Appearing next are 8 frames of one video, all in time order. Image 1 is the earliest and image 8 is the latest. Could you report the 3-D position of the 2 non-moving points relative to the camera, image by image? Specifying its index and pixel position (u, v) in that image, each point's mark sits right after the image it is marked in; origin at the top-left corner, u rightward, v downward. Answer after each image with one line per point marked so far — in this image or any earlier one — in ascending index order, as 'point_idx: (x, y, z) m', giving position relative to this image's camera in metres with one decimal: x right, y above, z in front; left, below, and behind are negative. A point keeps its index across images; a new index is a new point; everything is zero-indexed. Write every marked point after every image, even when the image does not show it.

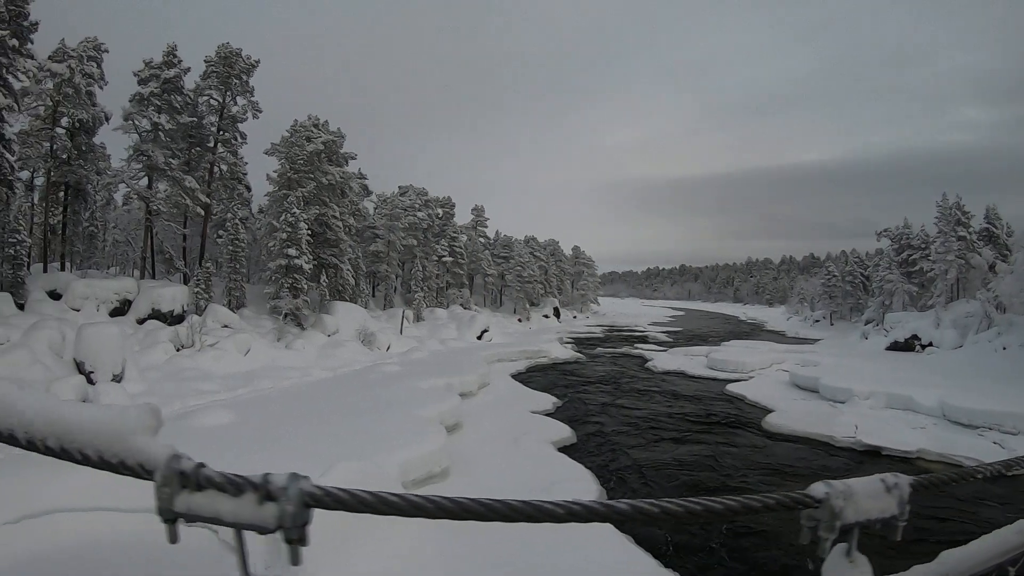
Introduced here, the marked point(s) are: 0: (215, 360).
0: (-5.3, -1.3, +19.2) m
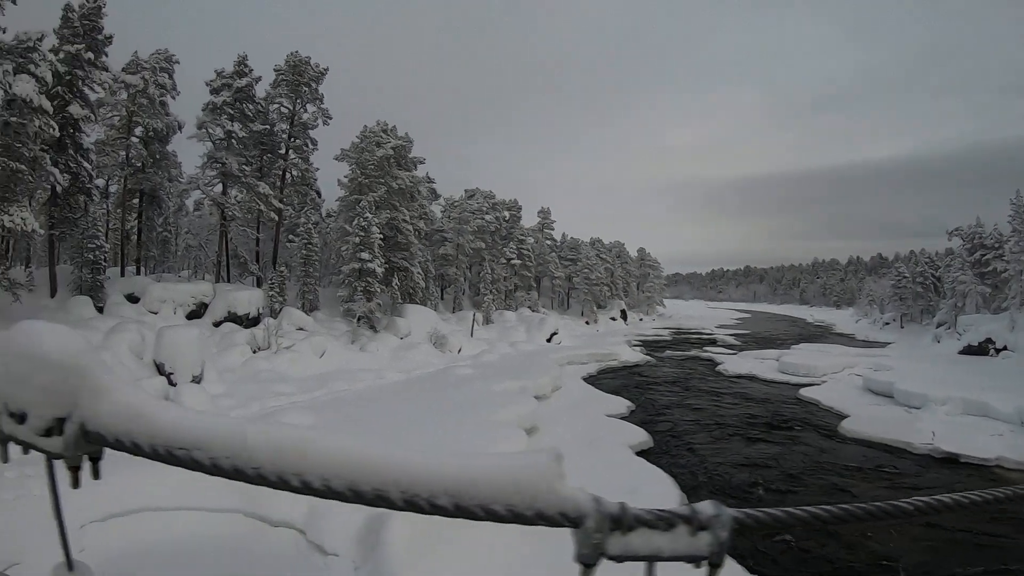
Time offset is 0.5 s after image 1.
0: (-4.0, -1.3, +19.4) m
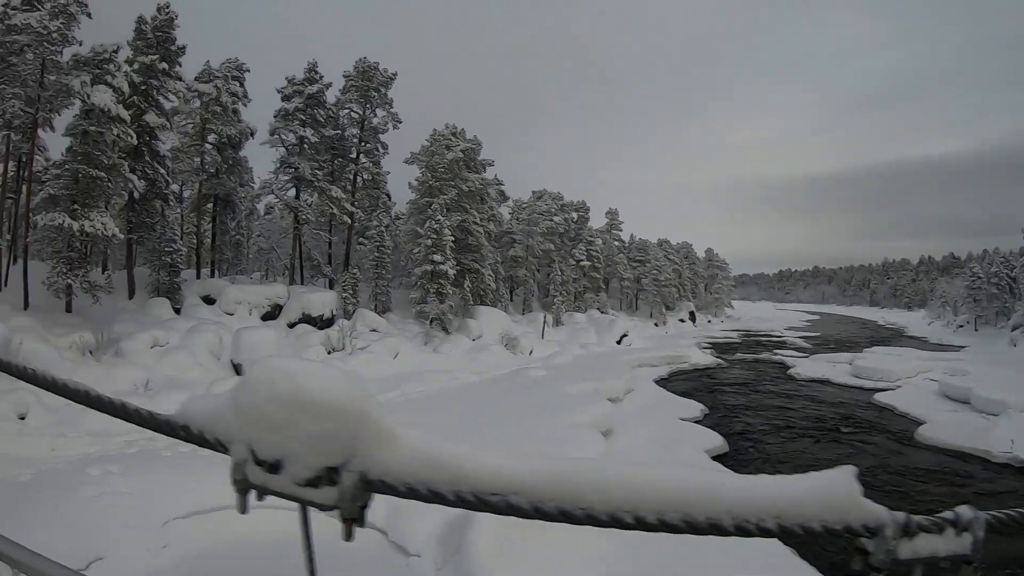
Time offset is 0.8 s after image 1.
0: (-2.7, -1.4, +19.5) m
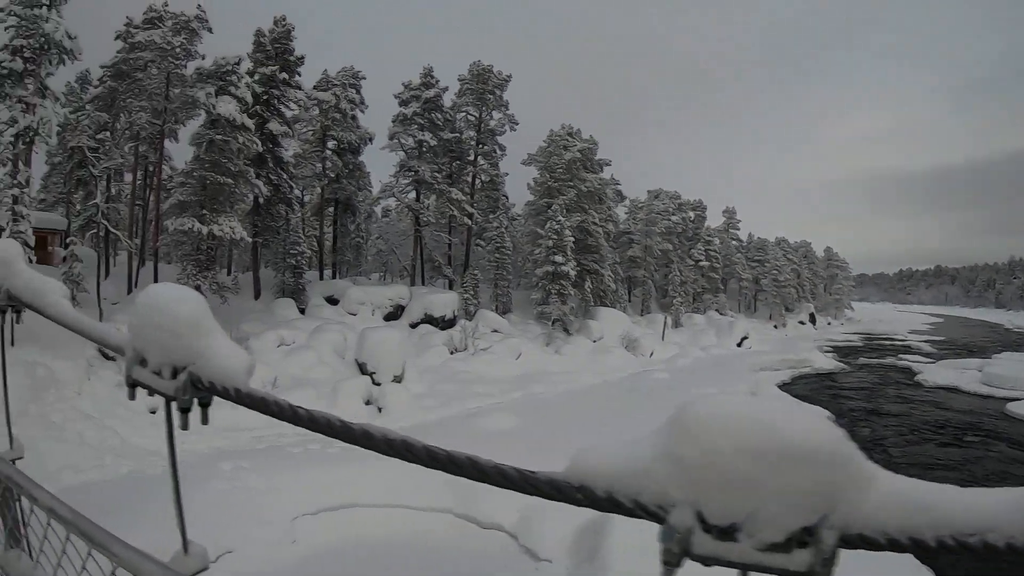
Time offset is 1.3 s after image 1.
0: (-0.4, -1.4, +19.5) m
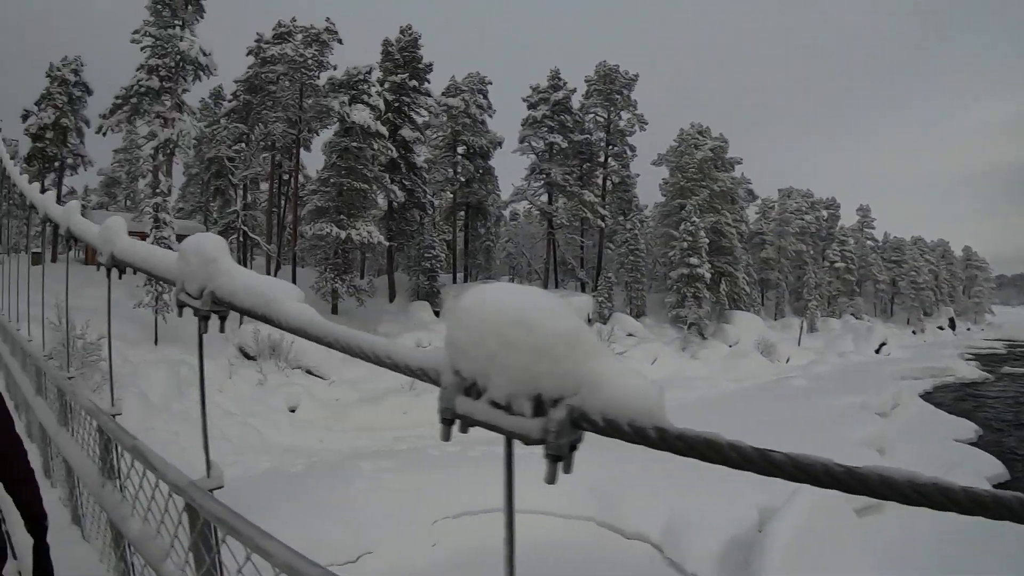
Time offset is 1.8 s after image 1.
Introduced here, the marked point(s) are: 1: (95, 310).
0: (+2.0, -1.4, +19.1) m
1: (-6.4, -0.2, +16.5) m
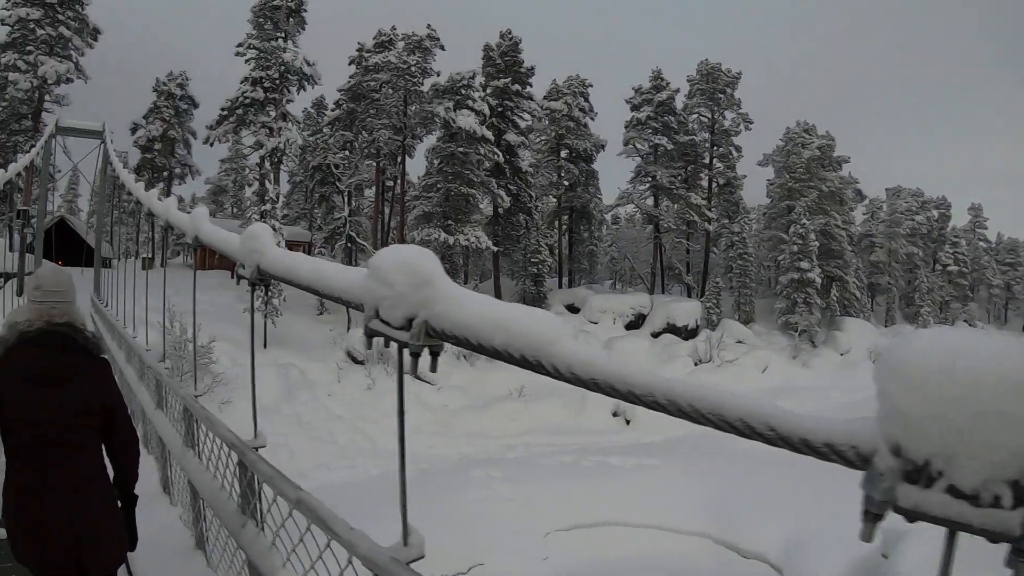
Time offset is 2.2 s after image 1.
0: (+3.9, -1.5, +18.4) m
1: (-4.7, -0.4, +16.7) m
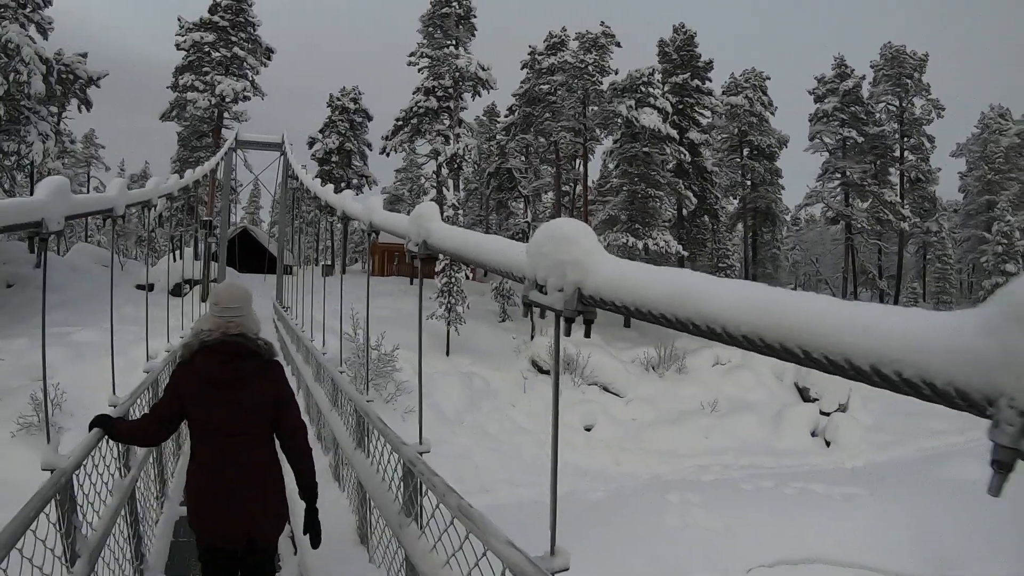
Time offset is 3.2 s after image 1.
0: (+6.9, -1.6, +16.7) m
1: (-1.9, -0.5, +16.3) m
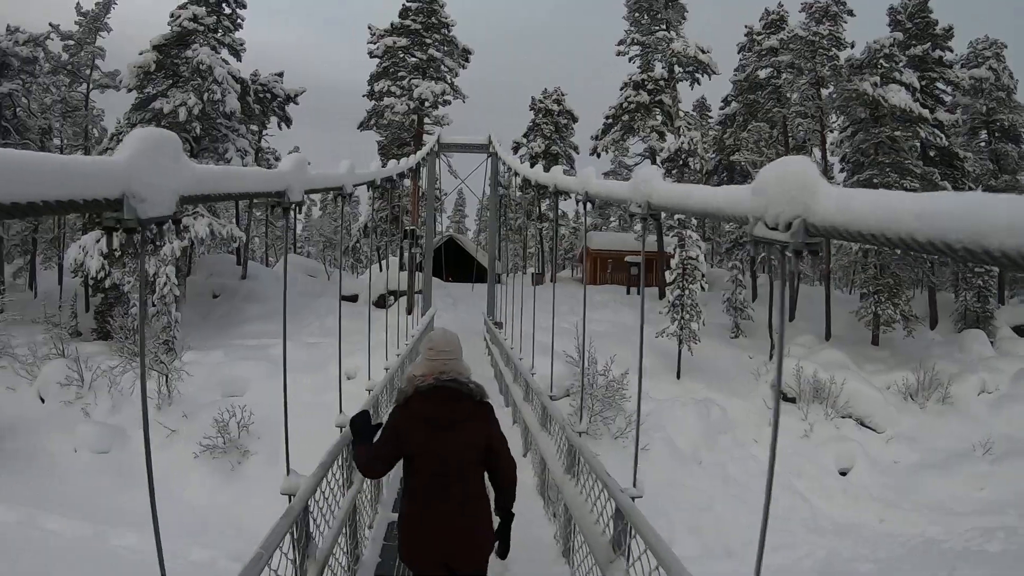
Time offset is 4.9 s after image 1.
0: (+9.9, -1.6, +13.5) m
1: (+1.2, -0.7, +14.6) m
